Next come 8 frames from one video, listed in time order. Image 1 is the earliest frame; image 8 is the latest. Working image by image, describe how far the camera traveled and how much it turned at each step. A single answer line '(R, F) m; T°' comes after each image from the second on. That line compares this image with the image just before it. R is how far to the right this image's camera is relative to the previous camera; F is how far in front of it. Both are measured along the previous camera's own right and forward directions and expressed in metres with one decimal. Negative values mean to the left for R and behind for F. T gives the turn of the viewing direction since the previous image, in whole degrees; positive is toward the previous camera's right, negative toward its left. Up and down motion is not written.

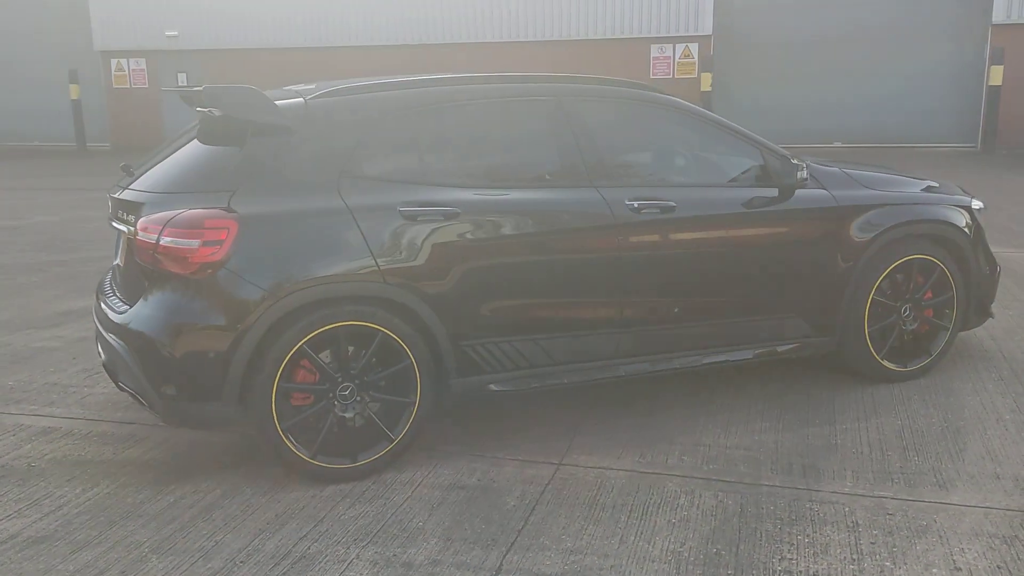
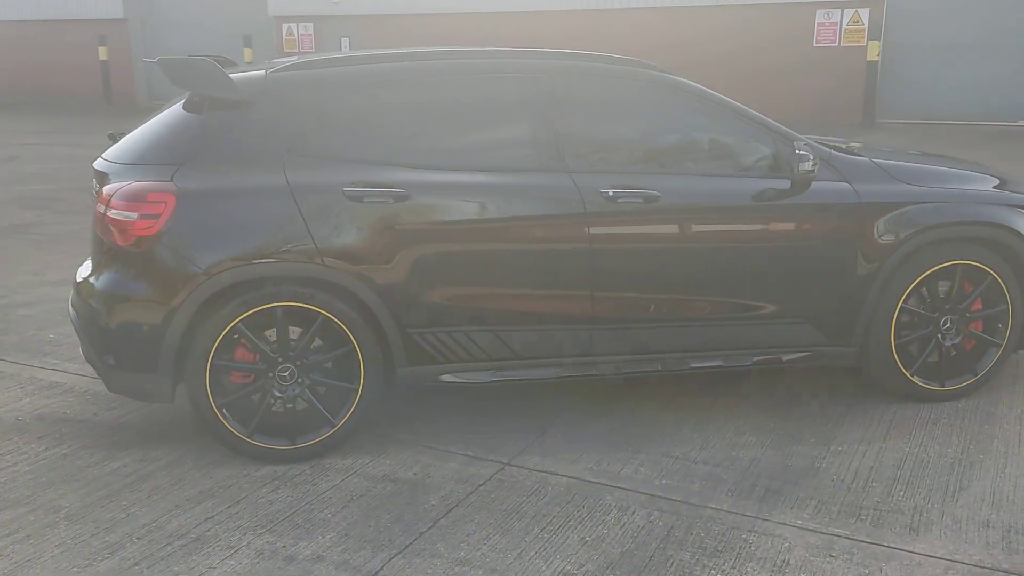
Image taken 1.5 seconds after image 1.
(+0.8, +0.3) m; -10°
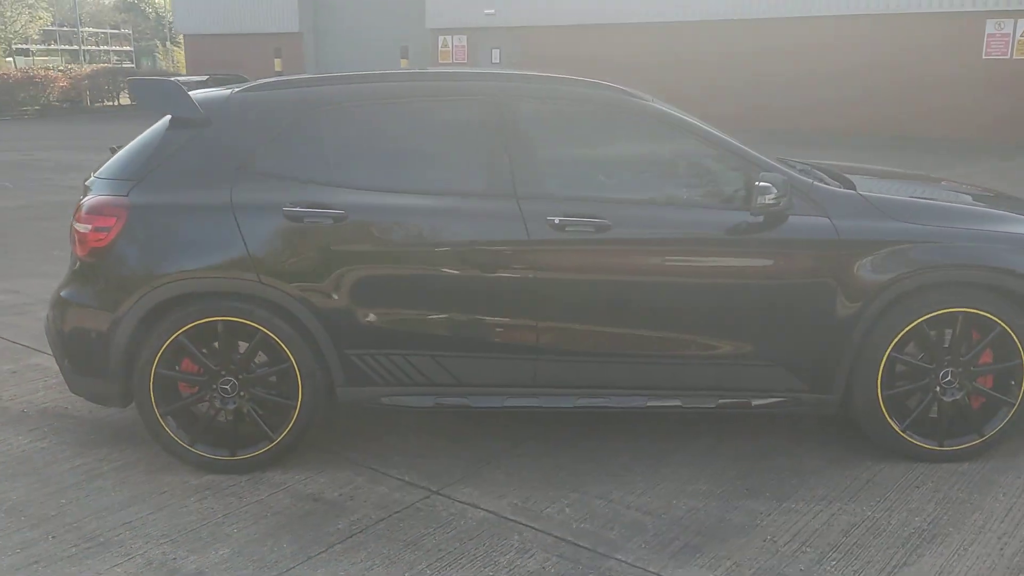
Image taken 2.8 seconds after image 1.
(+0.8, +0.1) m; -10°
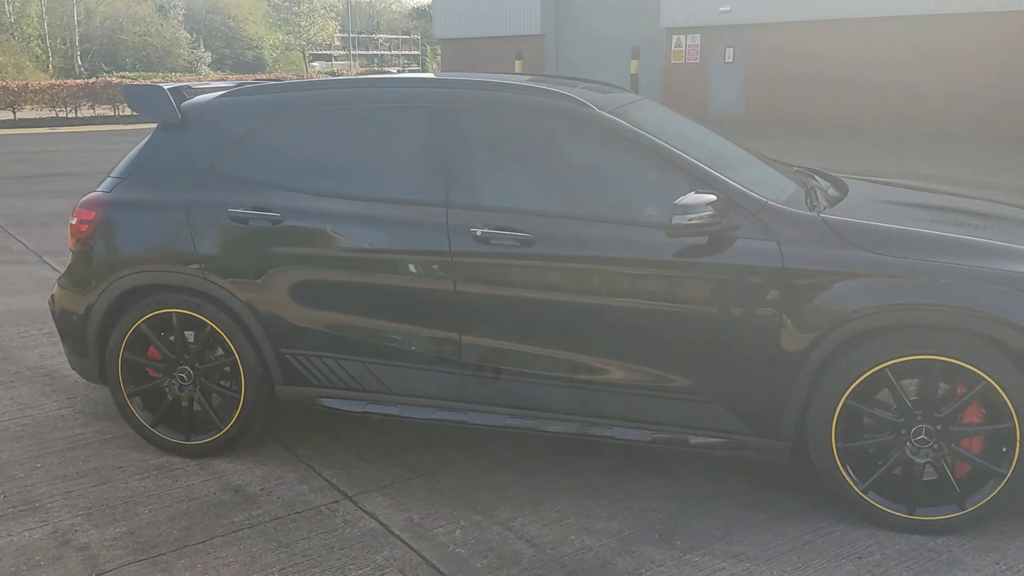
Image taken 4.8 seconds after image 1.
(+1.2, +0.3) m; -15°
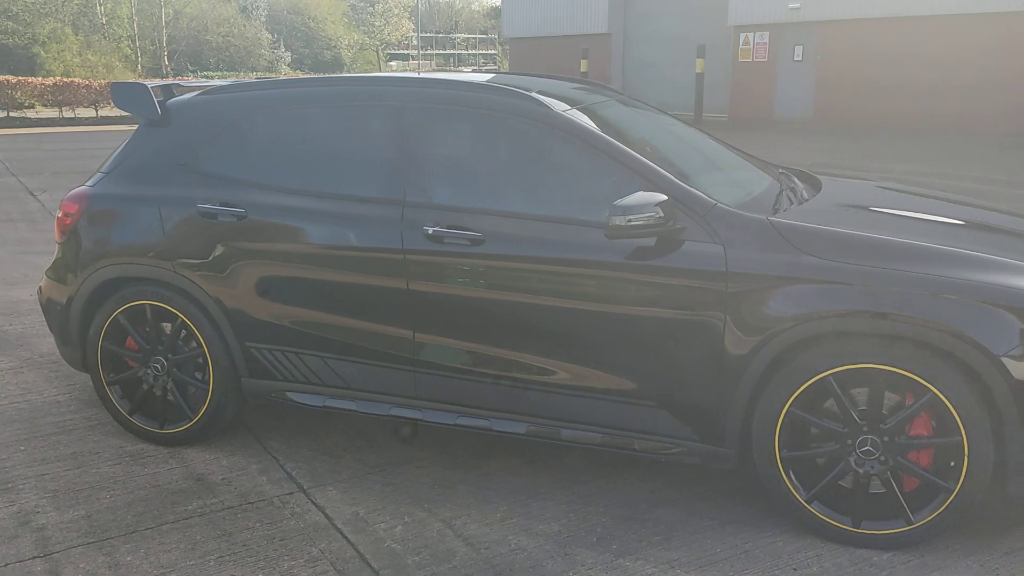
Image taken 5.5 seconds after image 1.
(+0.4, 0.0) m; -4°
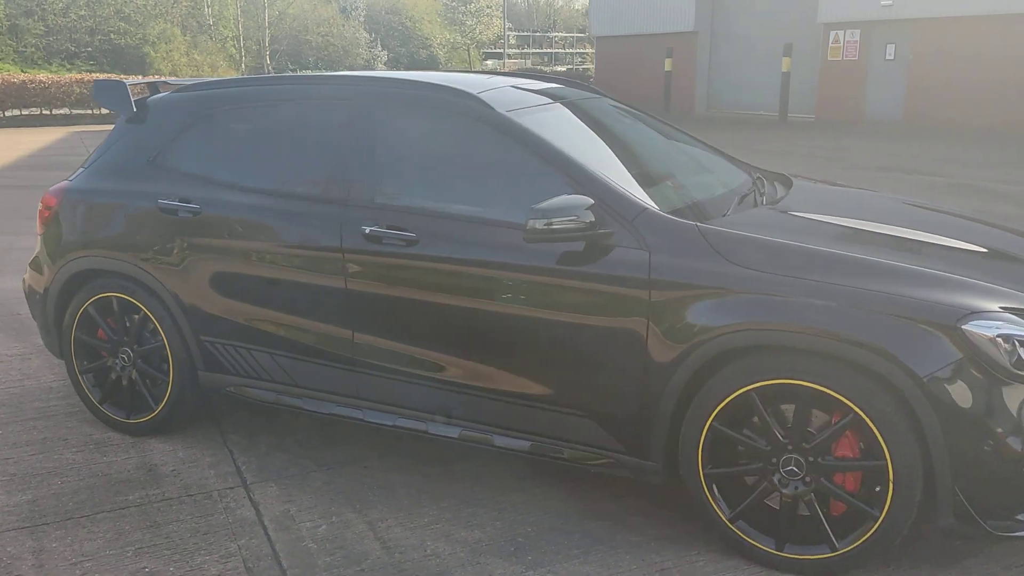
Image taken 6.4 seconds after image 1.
(+0.6, +0.1) m; -5°
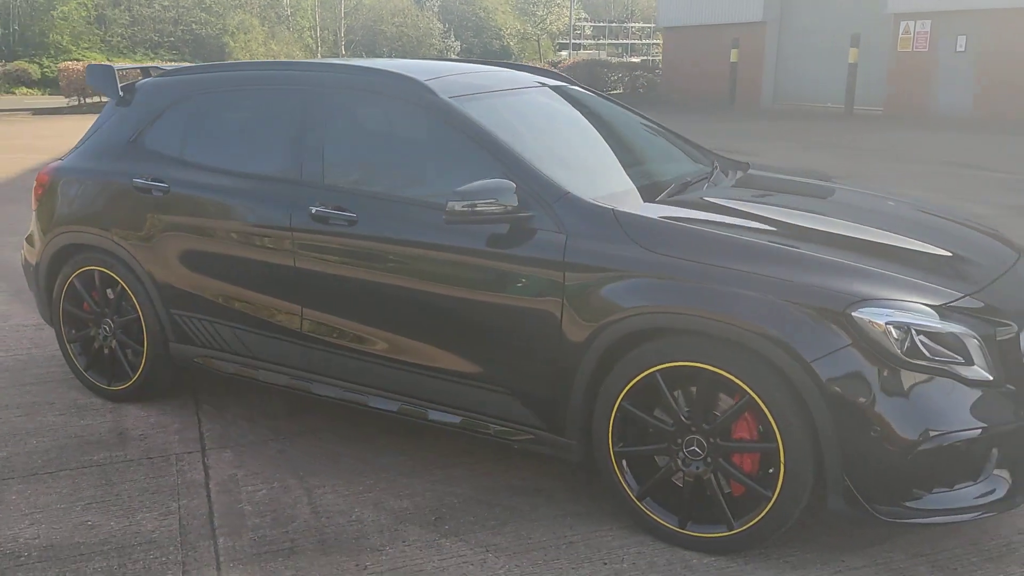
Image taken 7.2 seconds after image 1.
(+0.5, -0.1) m; -4°
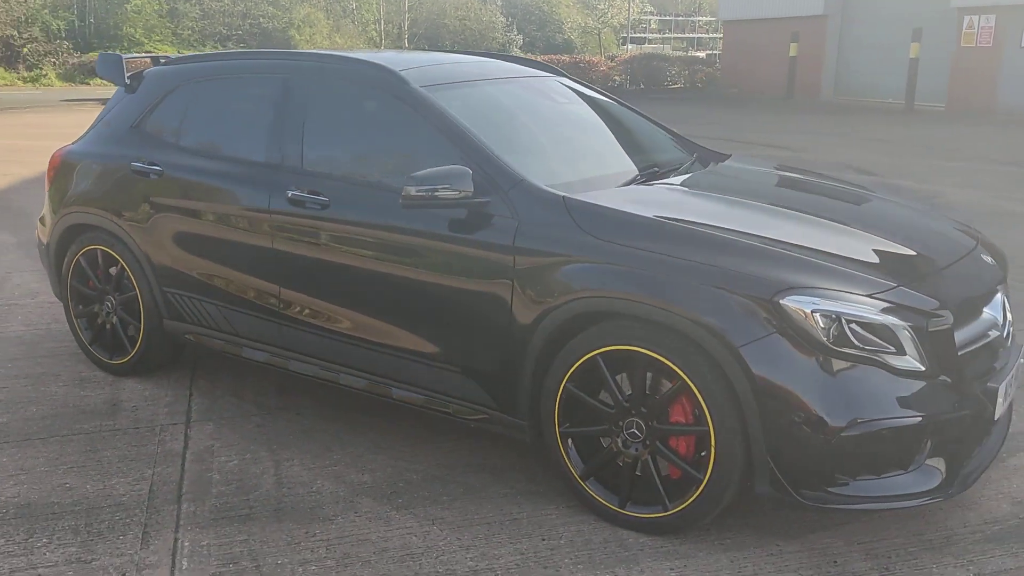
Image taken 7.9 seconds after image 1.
(+0.4, -0.1) m; -3°
